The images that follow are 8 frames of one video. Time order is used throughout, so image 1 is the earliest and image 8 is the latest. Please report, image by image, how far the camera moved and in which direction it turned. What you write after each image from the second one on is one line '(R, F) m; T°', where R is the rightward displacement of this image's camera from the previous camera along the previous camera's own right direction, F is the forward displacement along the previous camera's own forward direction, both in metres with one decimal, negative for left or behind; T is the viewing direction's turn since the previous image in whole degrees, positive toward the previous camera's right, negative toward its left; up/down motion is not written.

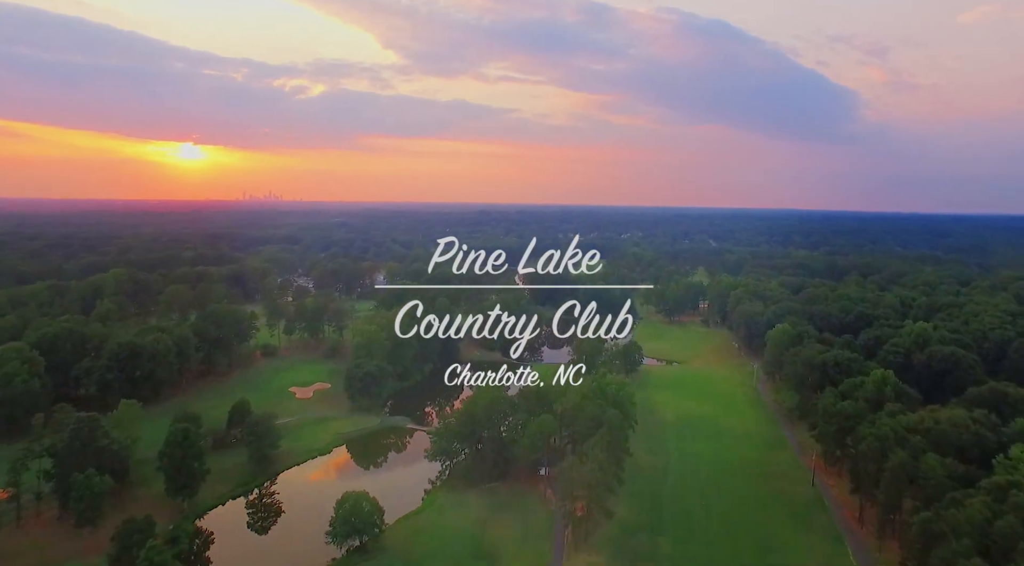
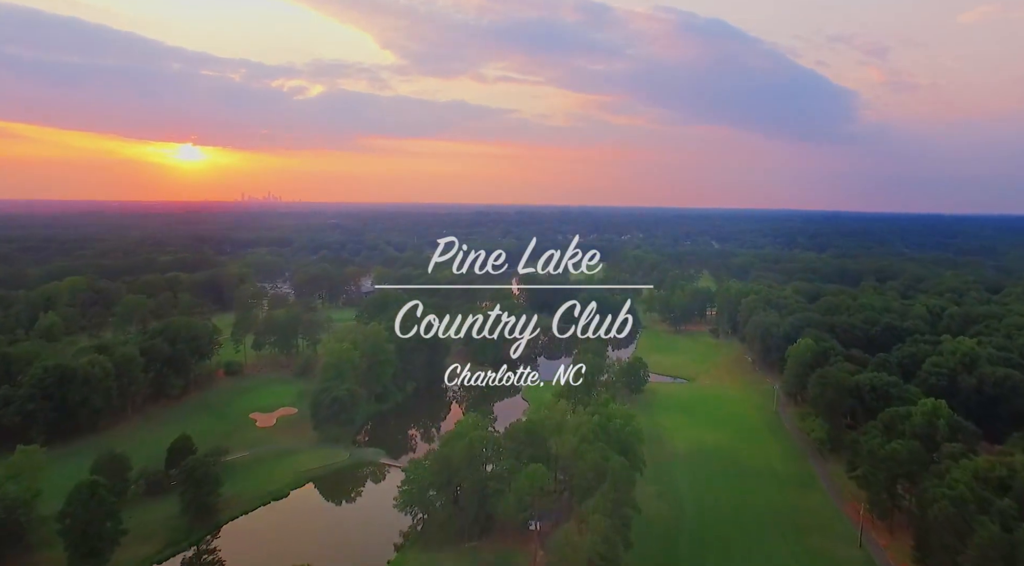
(+0.8, +7.2) m; 0°
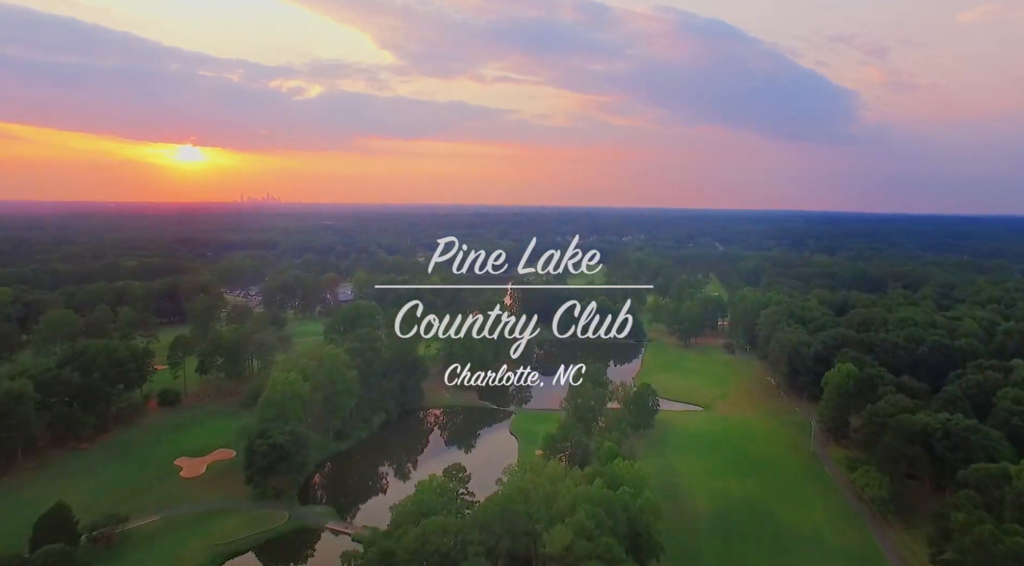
(+1.1, +9.9) m; 0°
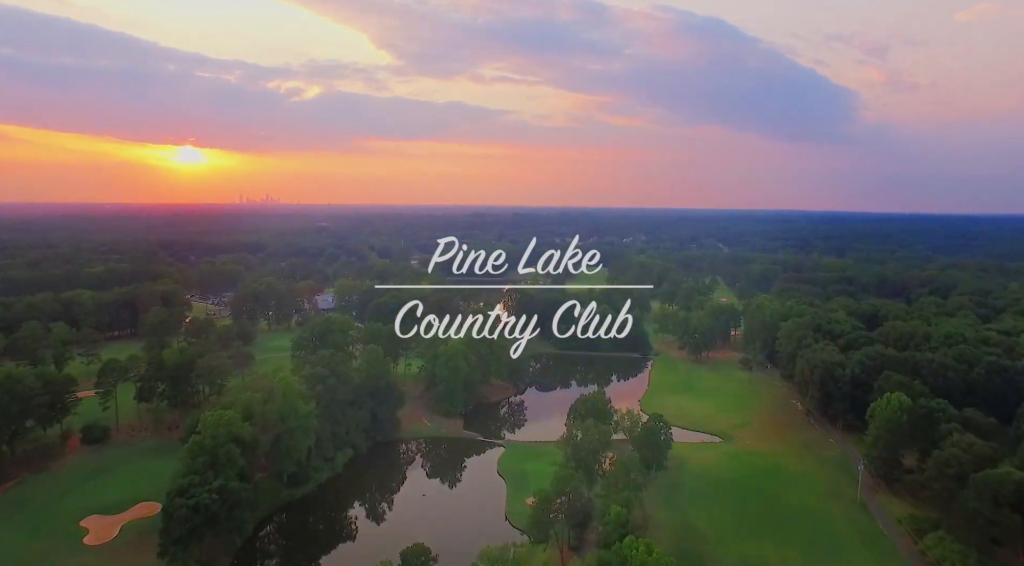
(+0.8, +8.4) m; 0°
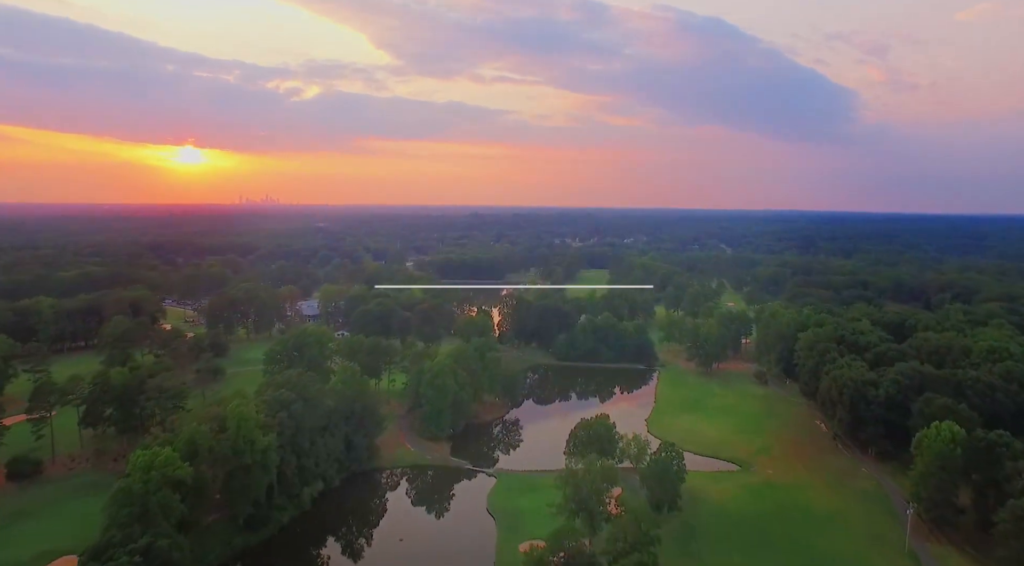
(+0.5, +5.9) m; 0°
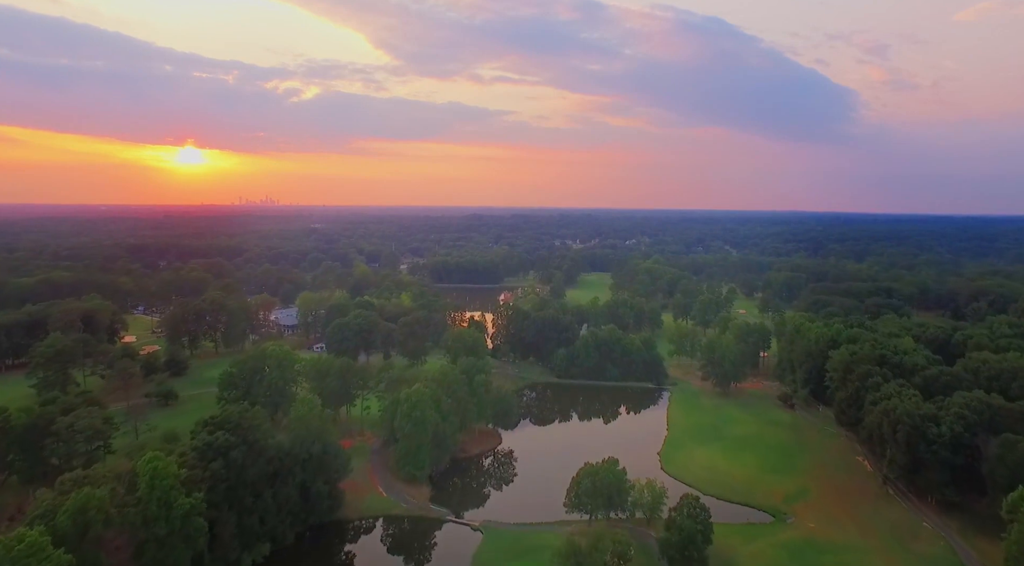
(+0.5, +7.9) m; 0°
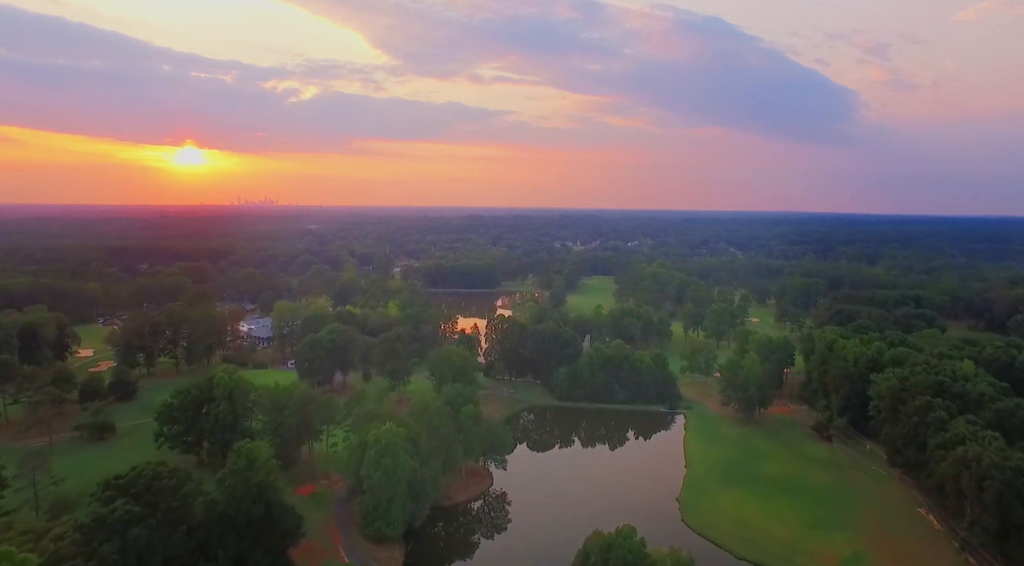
(+0.4, +8.1) m; 0°
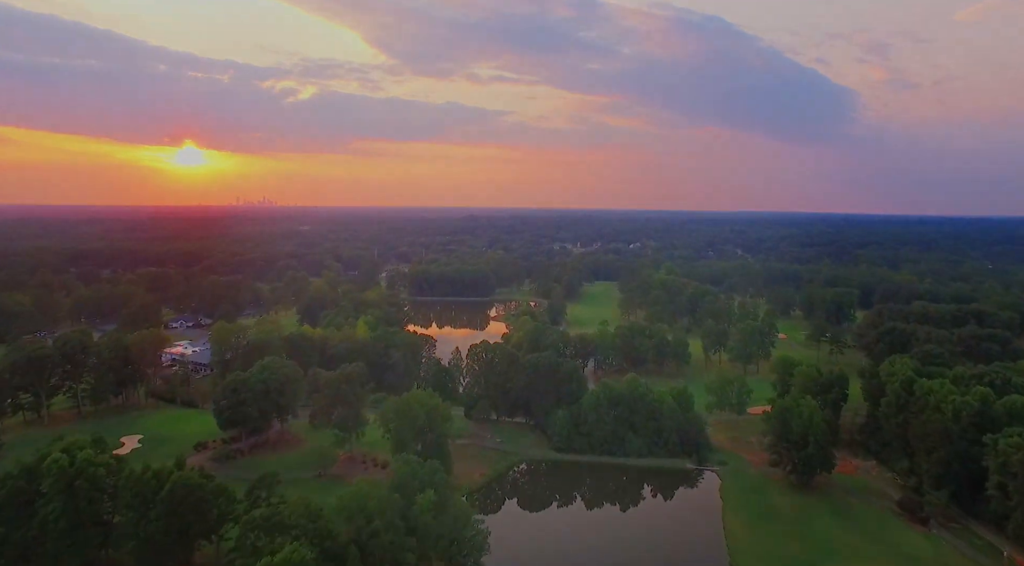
(+1.0, +14.0) m; 0°
